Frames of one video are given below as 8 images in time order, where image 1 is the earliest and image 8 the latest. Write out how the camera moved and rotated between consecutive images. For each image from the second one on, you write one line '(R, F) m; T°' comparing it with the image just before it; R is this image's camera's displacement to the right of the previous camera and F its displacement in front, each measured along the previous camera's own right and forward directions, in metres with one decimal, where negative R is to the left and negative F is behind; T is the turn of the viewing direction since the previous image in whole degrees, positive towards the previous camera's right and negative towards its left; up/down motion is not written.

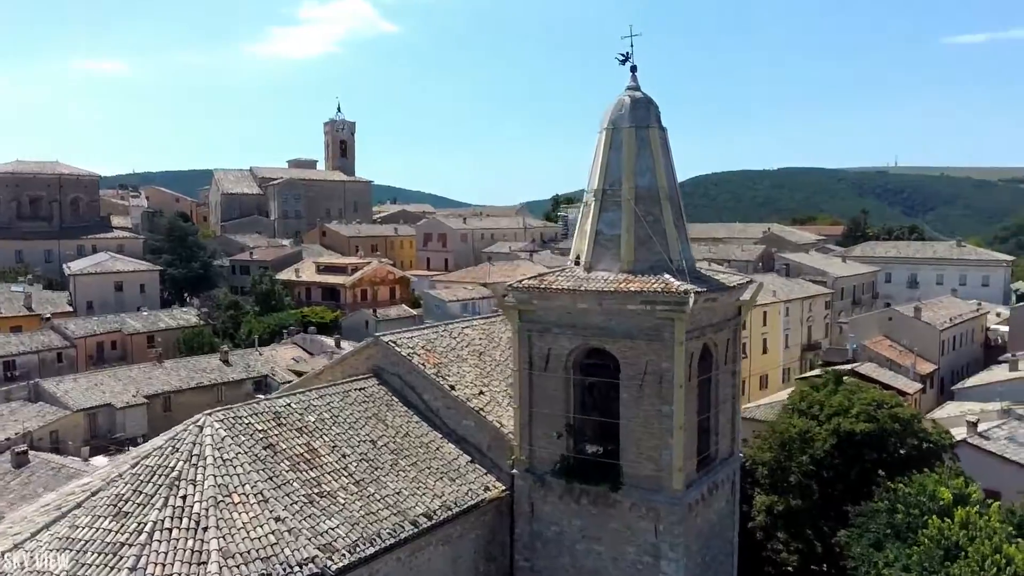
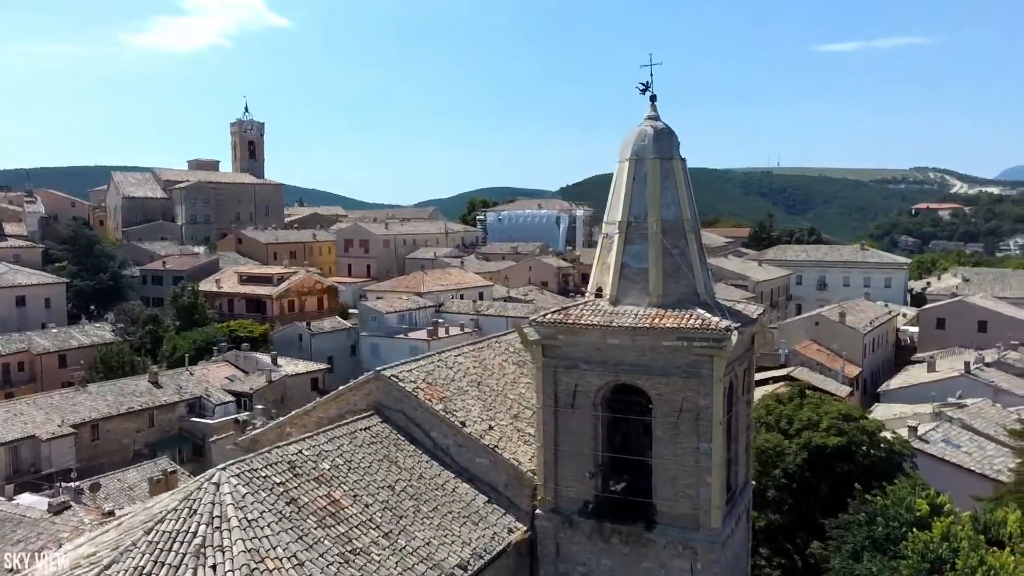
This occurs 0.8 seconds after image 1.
(-1.6, +0.5) m; +7°
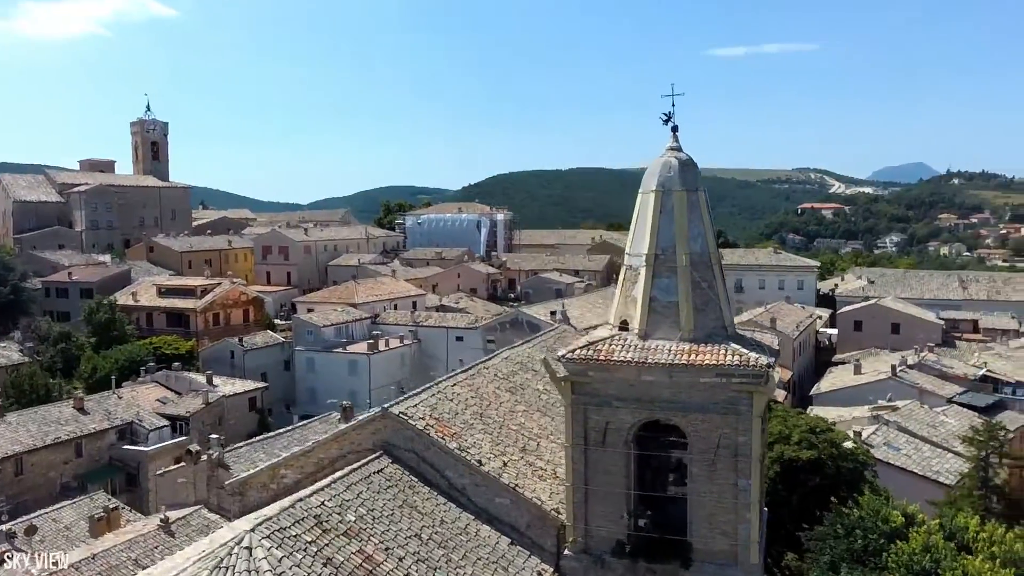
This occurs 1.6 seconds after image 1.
(-1.6, +0.5) m; +7°
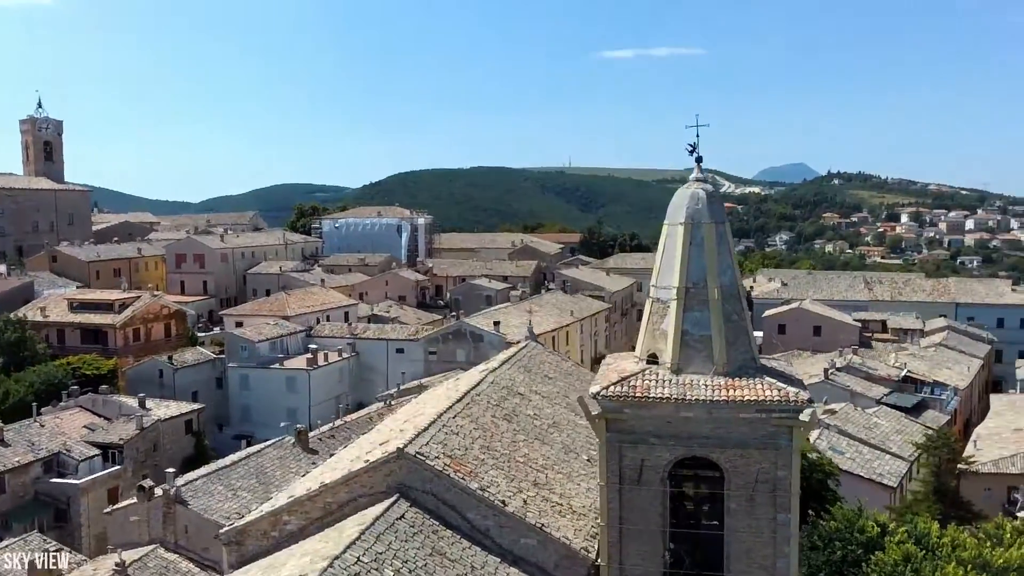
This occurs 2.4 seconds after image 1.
(-1.6, +0.4) m; +7°
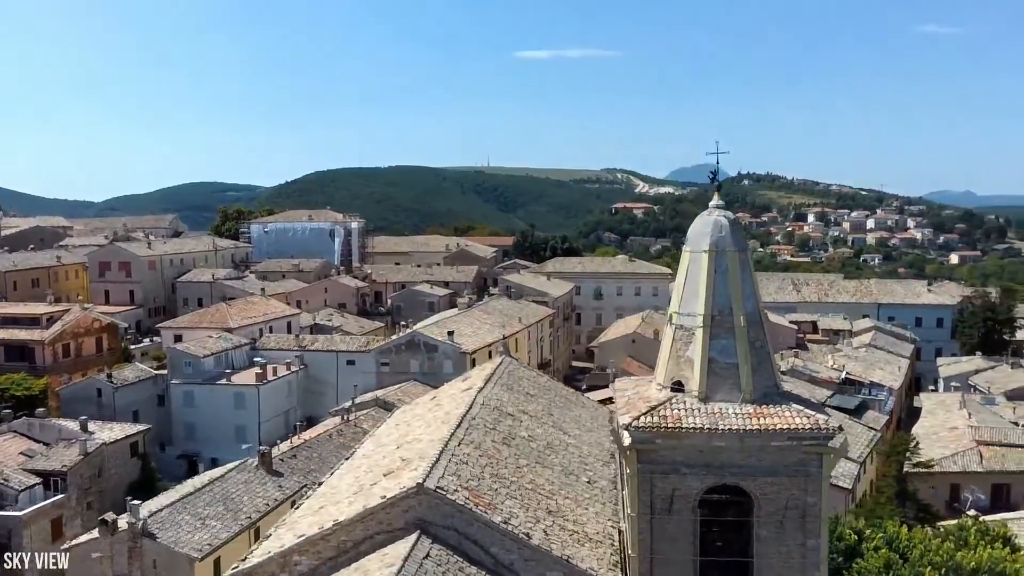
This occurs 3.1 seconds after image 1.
(-1.3, +0.3) m; +6°
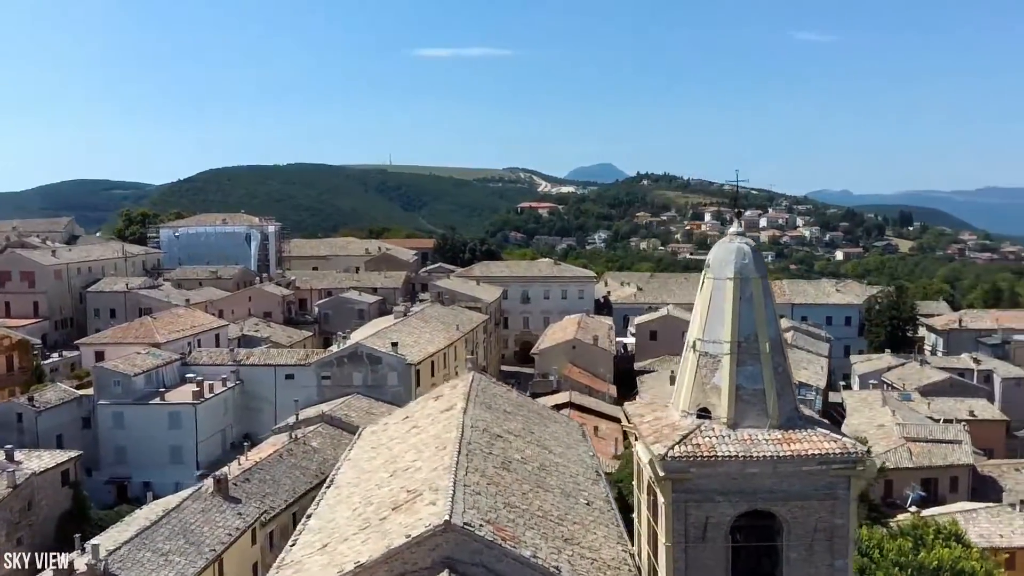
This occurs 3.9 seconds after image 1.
(-1.6, +0.3) m; +7°
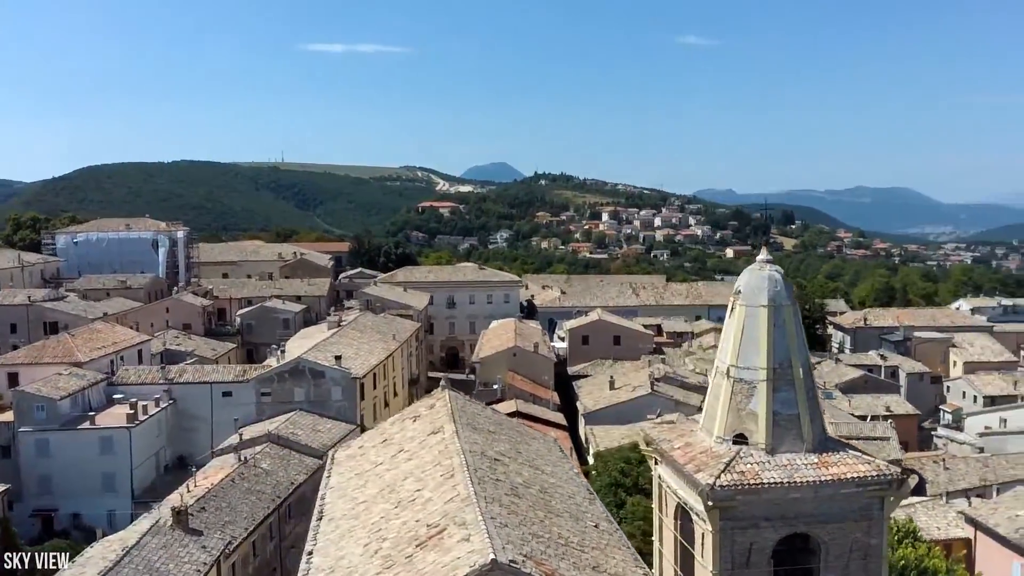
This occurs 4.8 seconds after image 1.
(-1.8, +0.3) m; +7°
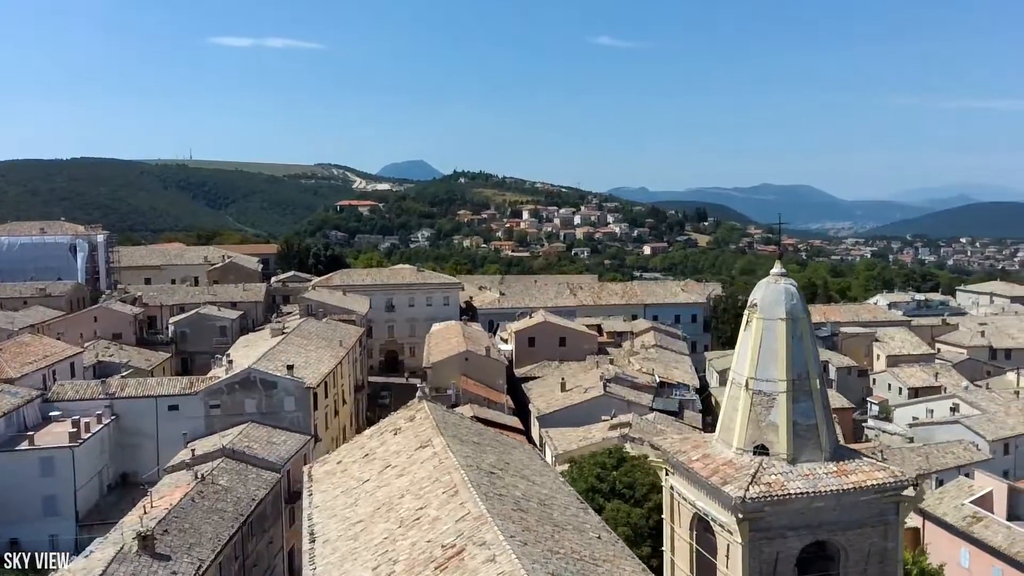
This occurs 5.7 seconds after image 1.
(-1.4, +0.2) m; +6°
